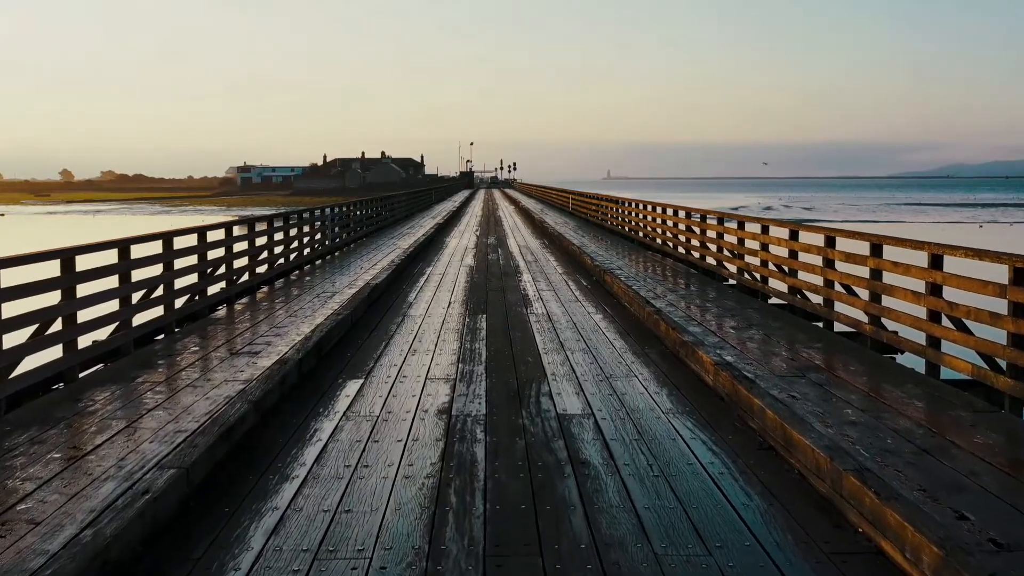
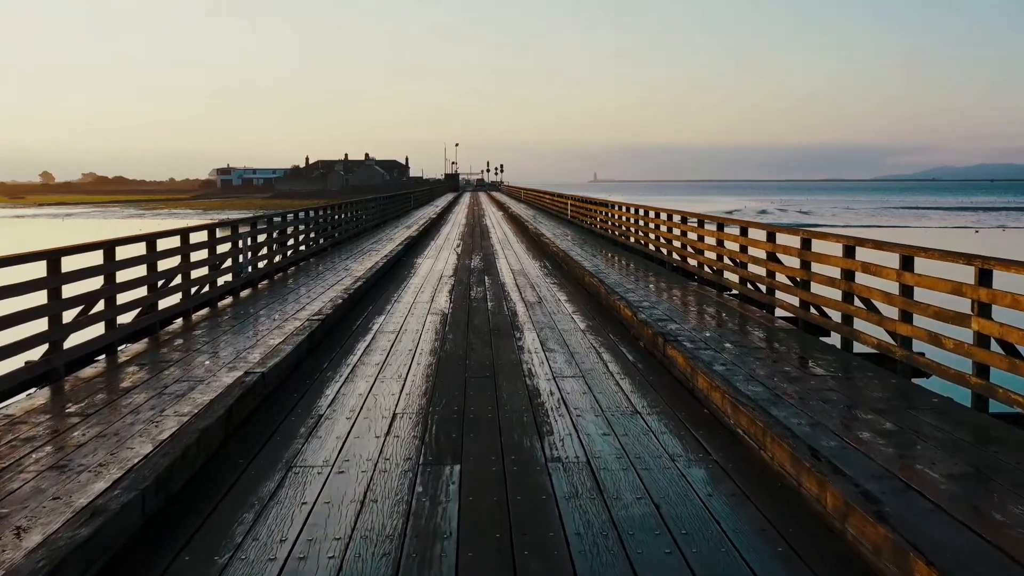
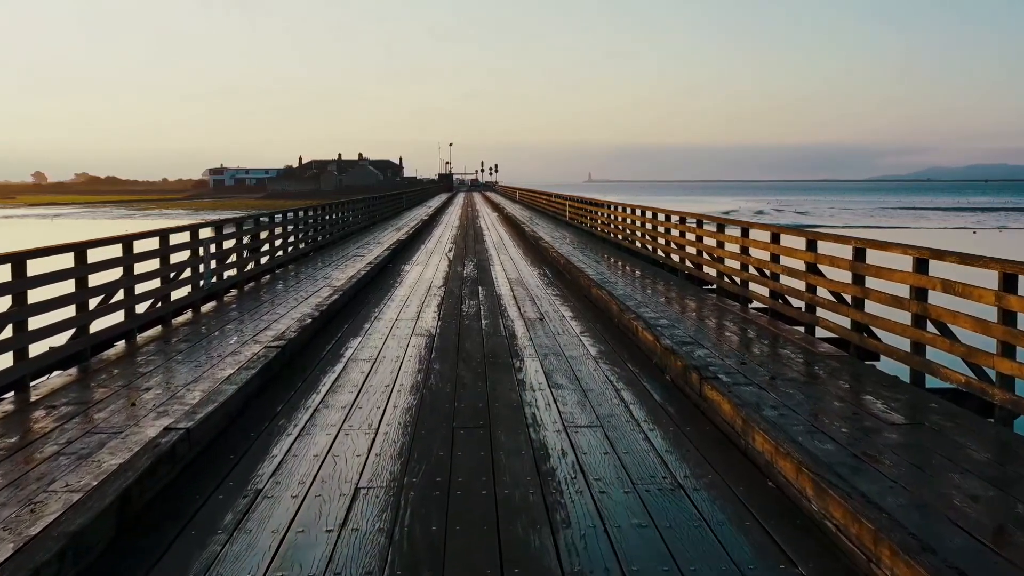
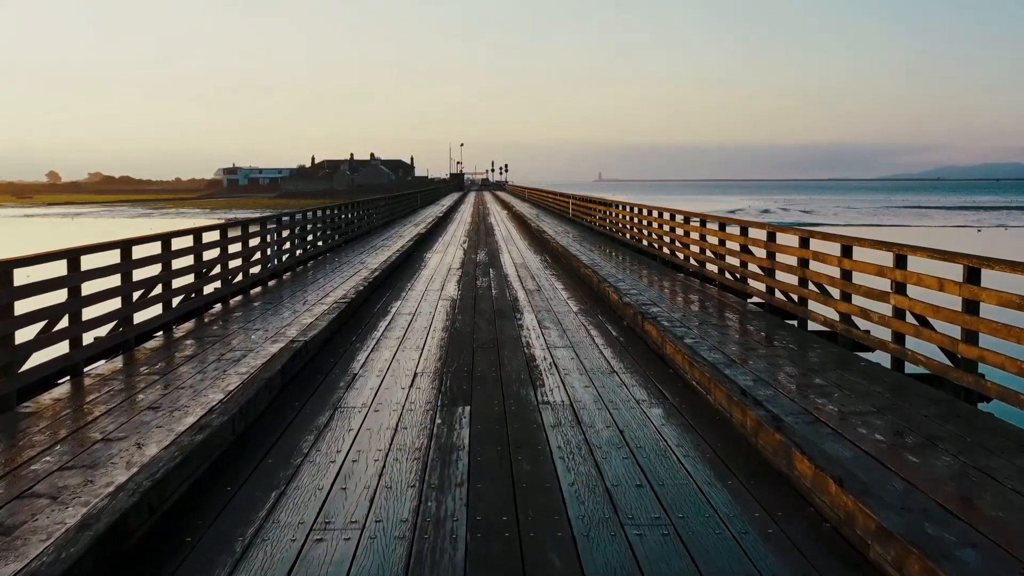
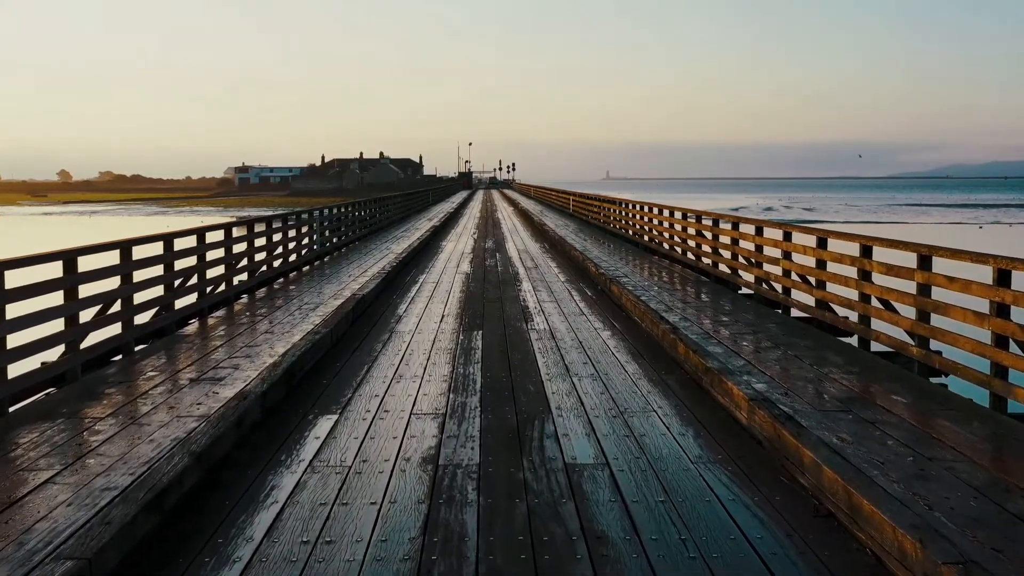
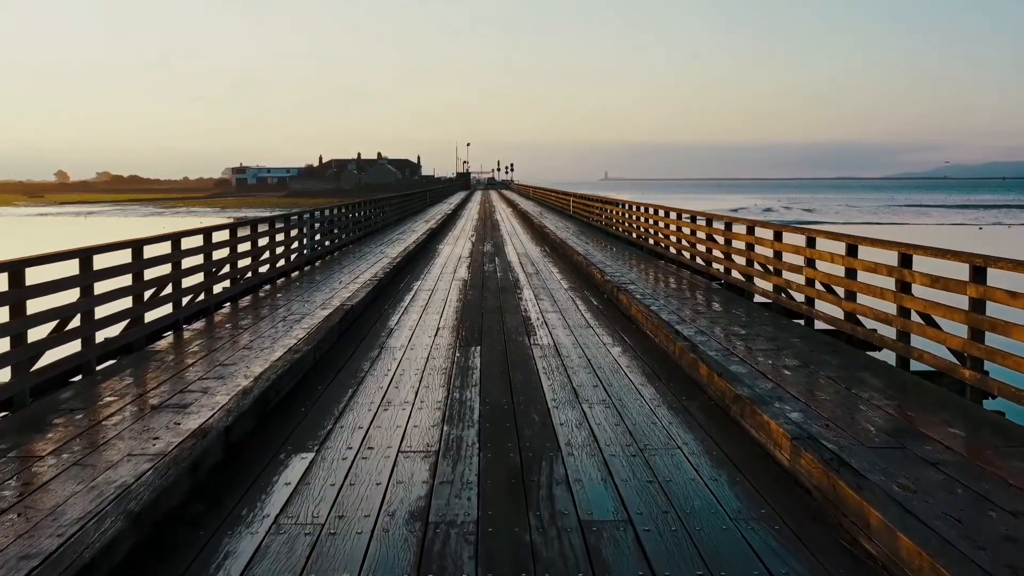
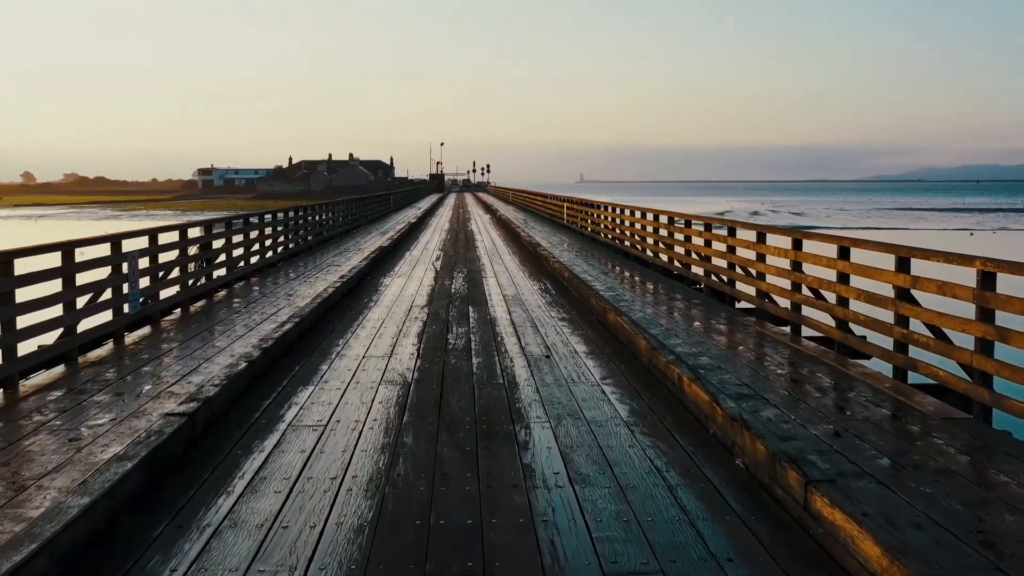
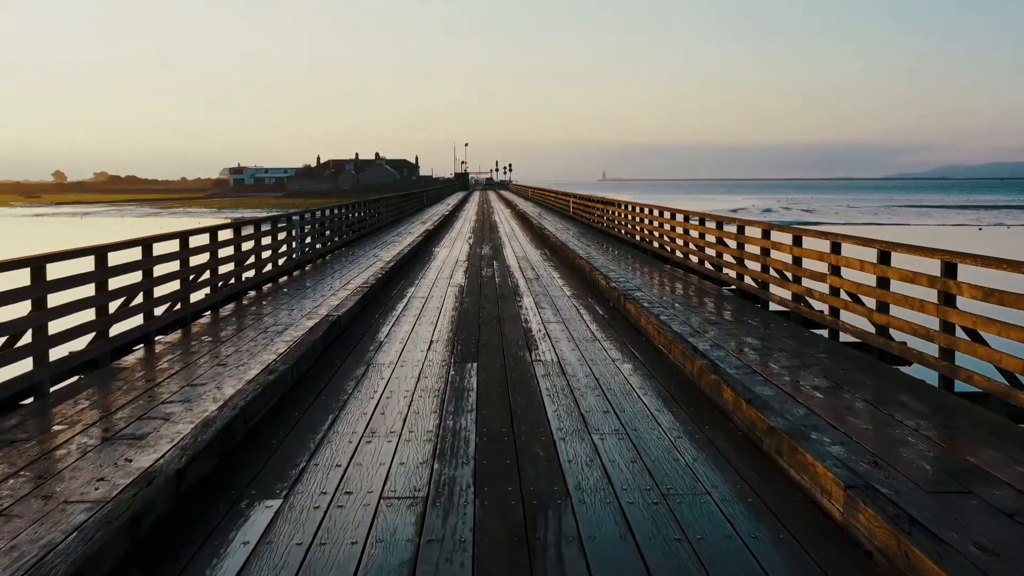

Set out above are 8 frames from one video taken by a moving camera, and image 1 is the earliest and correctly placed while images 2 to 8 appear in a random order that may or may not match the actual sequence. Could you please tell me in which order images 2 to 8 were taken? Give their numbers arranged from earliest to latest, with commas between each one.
5, 6, 8, 4, 2, 3, 7
